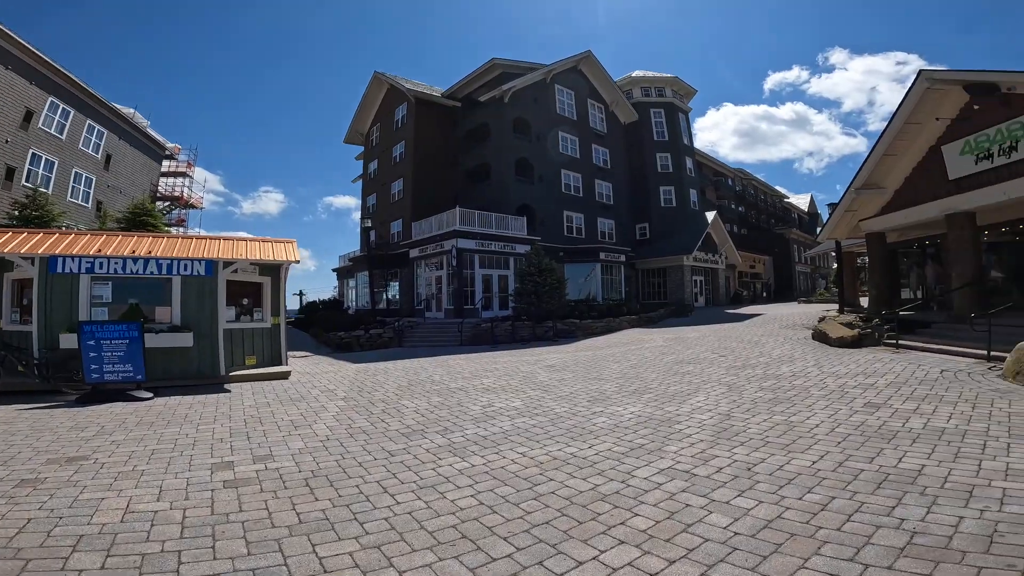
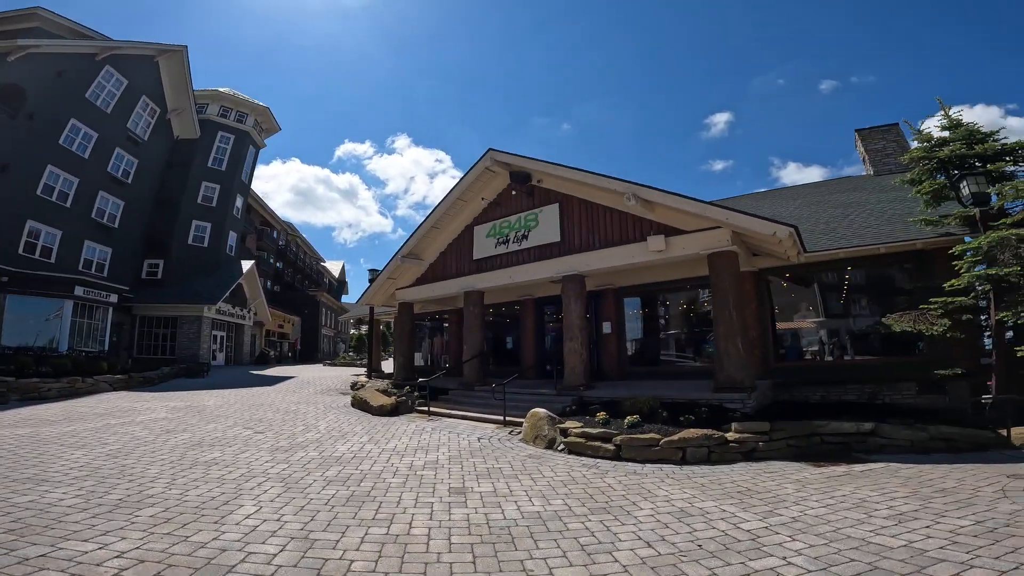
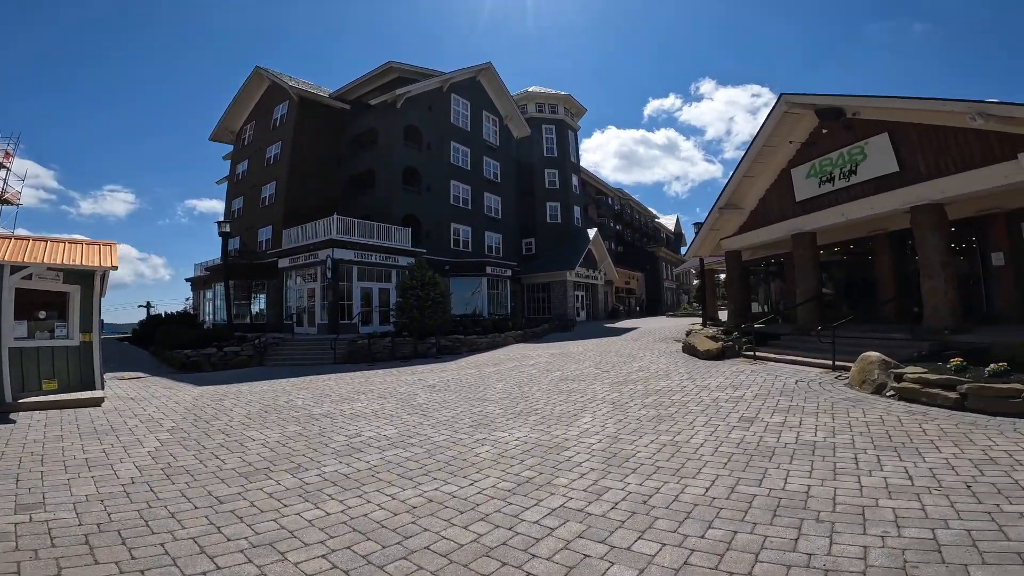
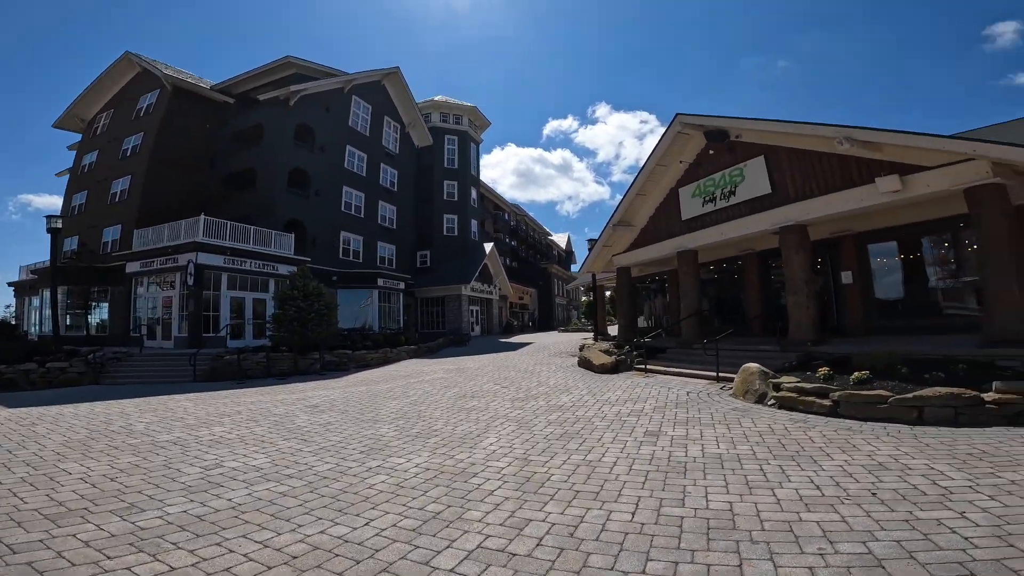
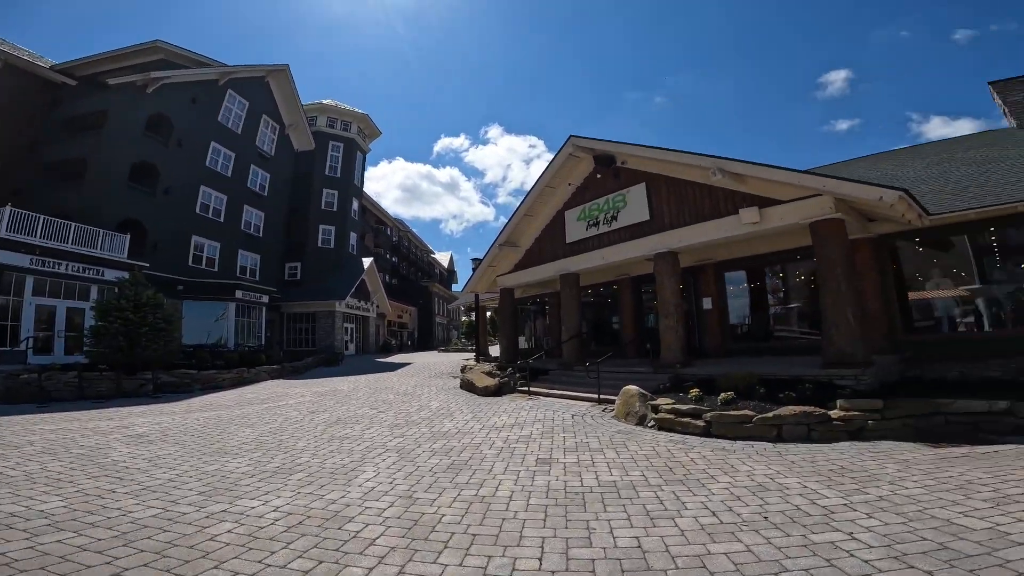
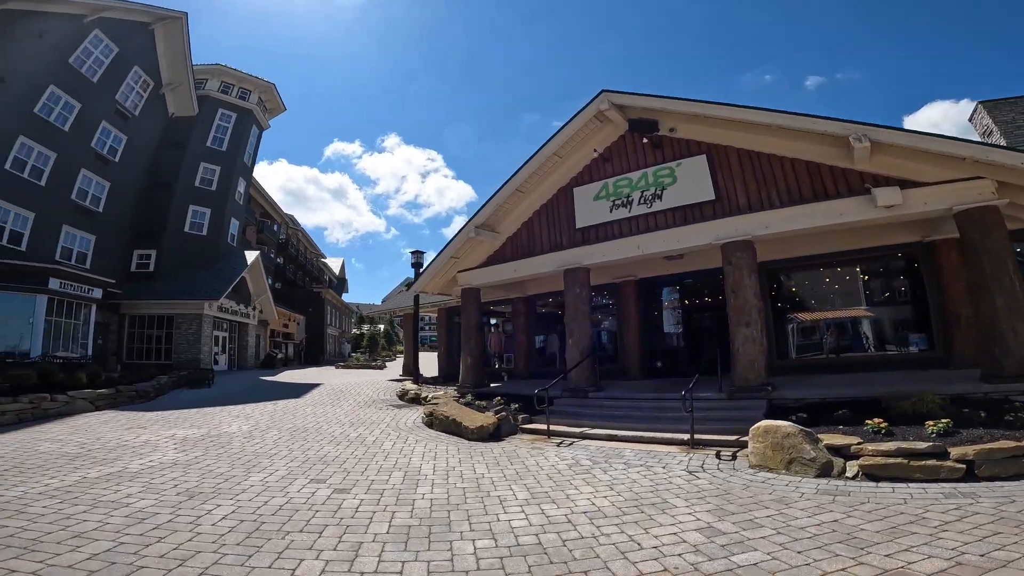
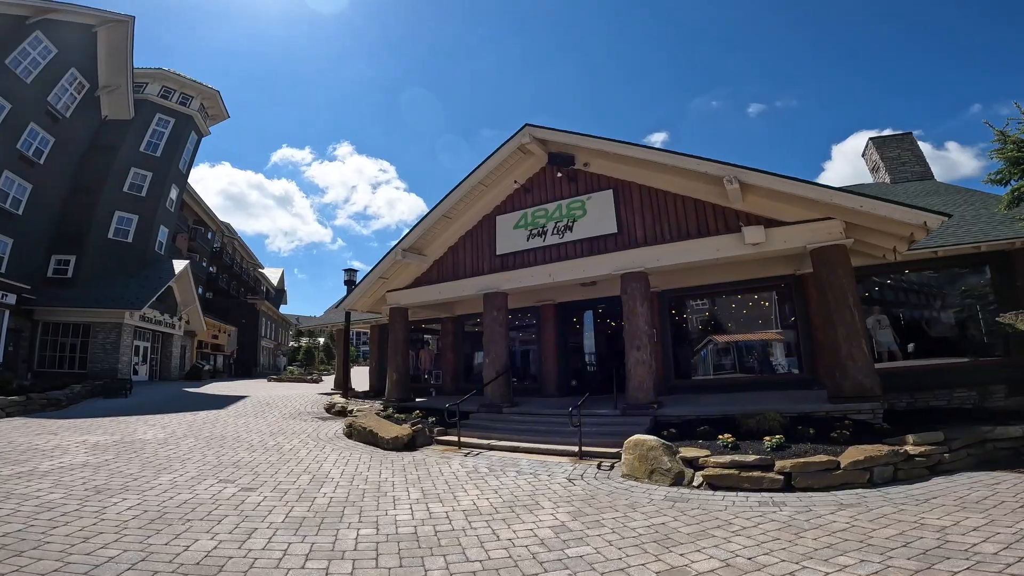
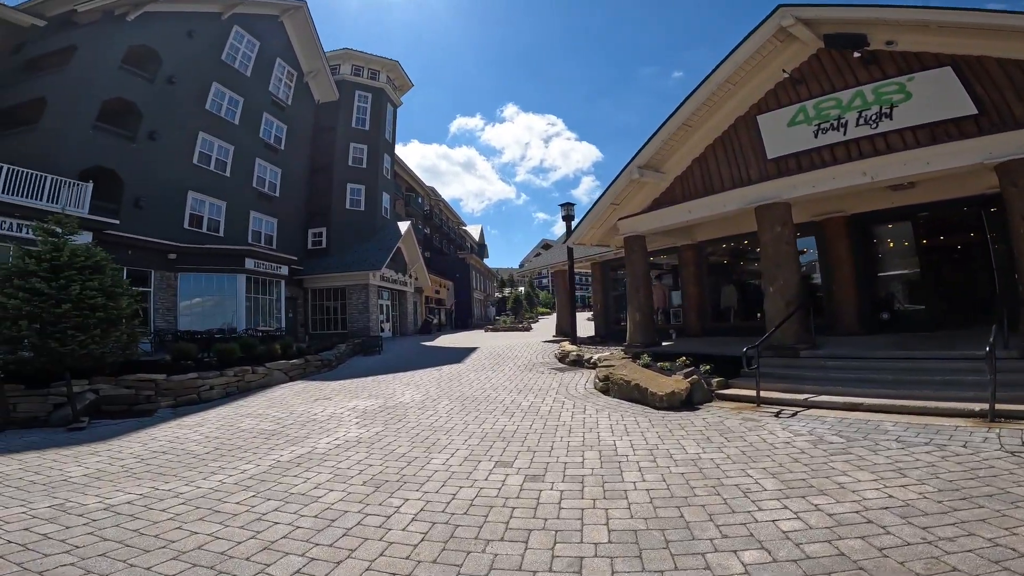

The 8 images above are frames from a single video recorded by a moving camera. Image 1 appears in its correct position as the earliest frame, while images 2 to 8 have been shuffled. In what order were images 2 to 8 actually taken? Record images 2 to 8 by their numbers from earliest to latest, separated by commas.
3, 4, 5, 2, 7, 6, 8
